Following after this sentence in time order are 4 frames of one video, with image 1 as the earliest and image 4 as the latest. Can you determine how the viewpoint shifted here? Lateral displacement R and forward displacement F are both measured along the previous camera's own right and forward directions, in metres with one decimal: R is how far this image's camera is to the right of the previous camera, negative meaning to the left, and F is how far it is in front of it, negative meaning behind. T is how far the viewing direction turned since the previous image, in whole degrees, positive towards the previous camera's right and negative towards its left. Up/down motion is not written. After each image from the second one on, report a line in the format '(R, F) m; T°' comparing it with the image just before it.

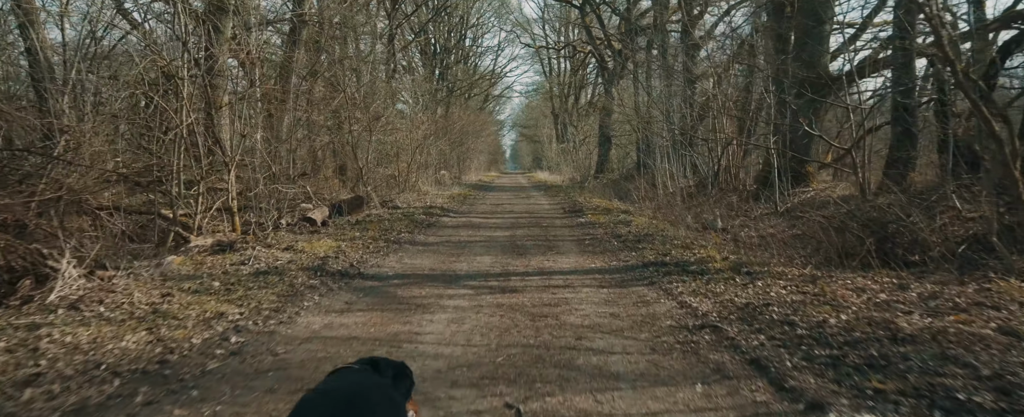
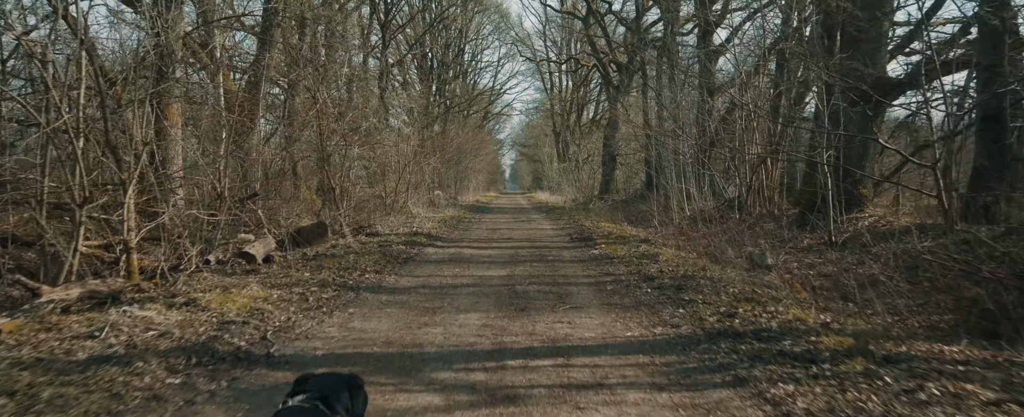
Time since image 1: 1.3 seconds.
(0.0, +2.3) m; 0°
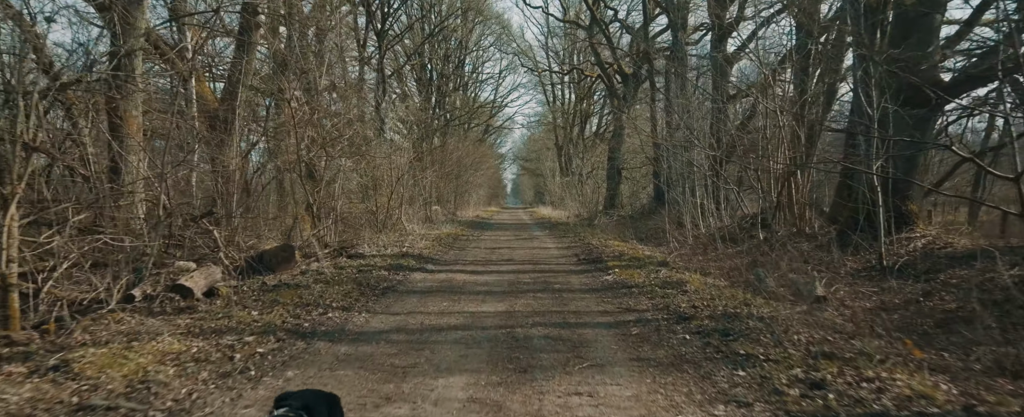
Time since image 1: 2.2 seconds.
(0.0, +1.5) m; 0°
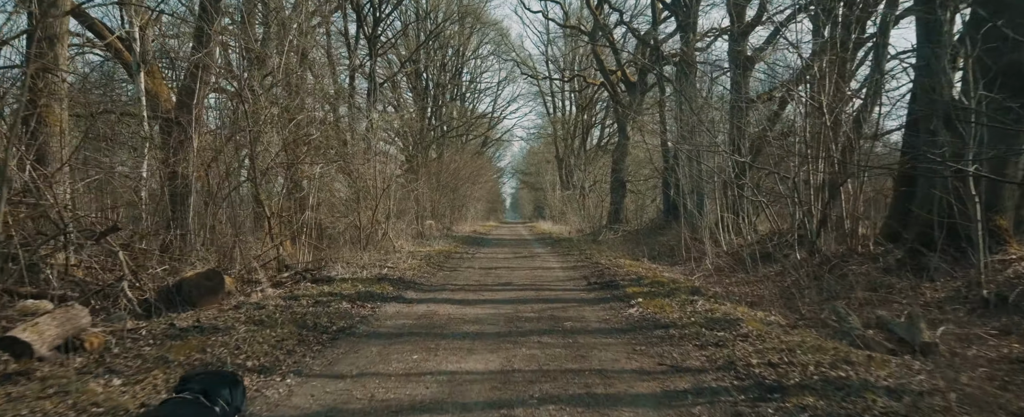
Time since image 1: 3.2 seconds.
(0.0, +2.0) m; 0°
